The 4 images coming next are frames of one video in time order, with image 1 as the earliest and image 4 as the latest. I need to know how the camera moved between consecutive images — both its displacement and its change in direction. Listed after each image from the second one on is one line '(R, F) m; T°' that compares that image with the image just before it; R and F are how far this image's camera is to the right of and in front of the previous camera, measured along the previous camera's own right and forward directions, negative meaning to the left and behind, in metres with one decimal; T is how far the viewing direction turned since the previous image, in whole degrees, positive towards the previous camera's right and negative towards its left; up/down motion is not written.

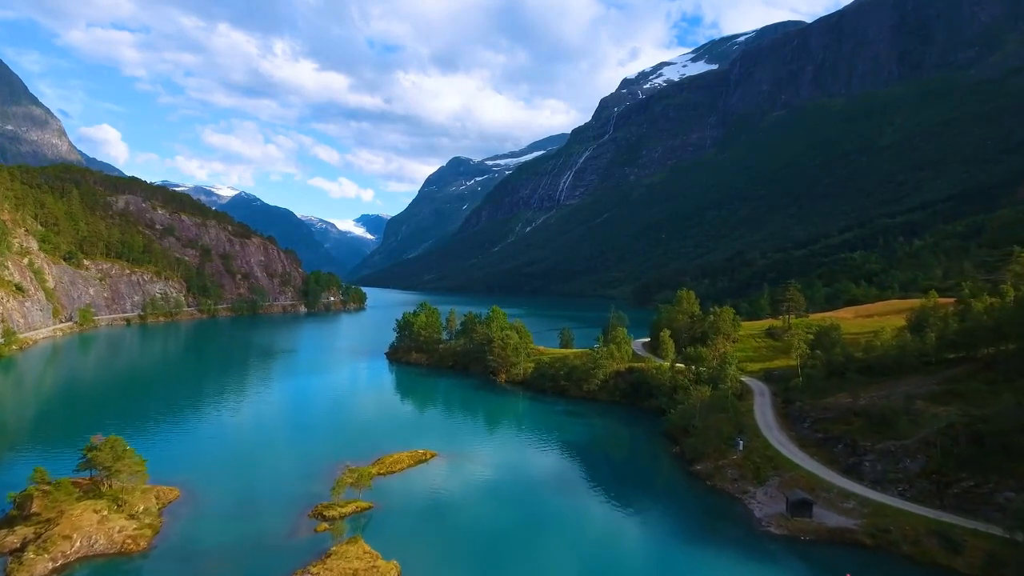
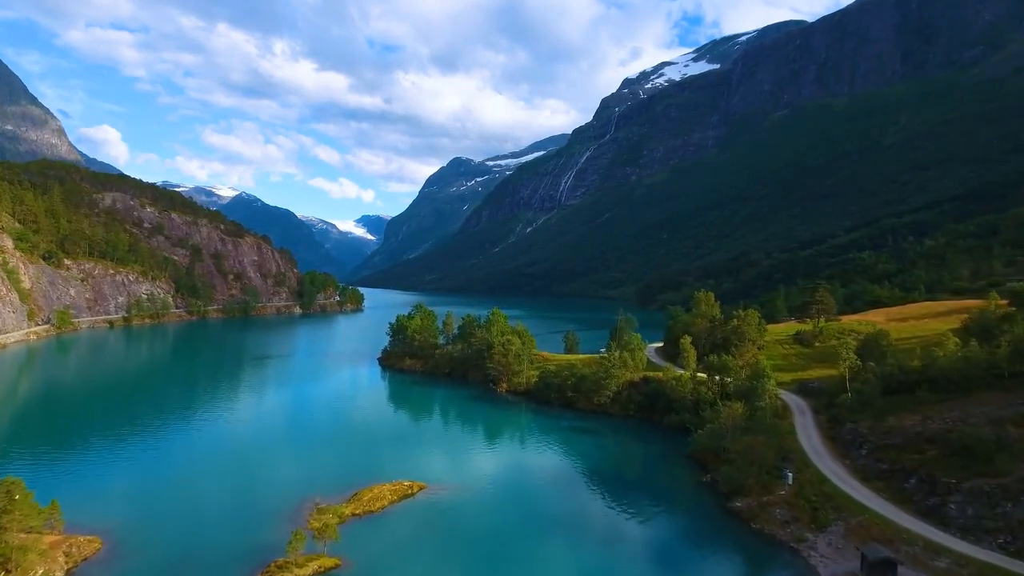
(-0.1, +5.8) m; 0°
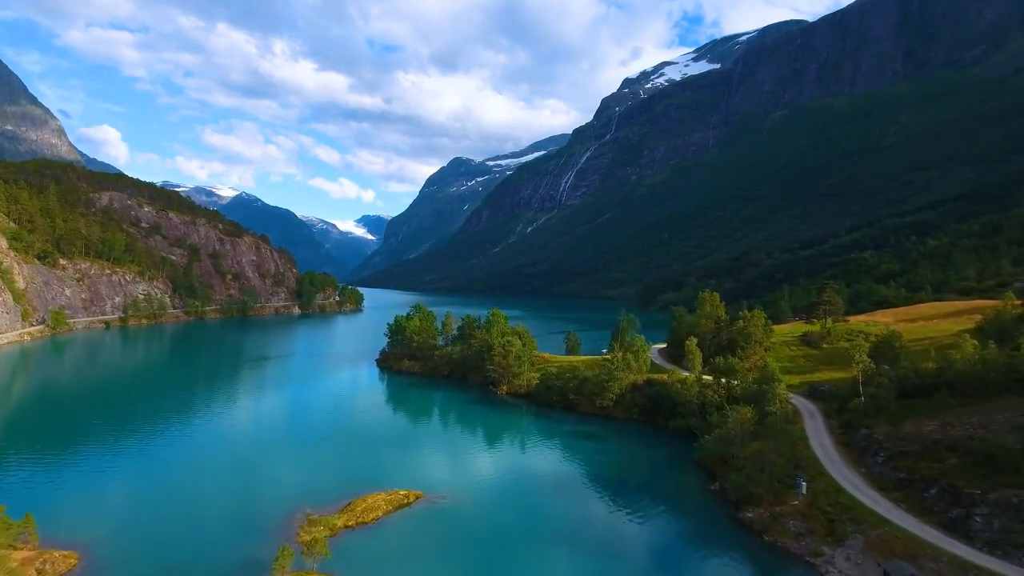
(0.0, +1.3) m; 0°
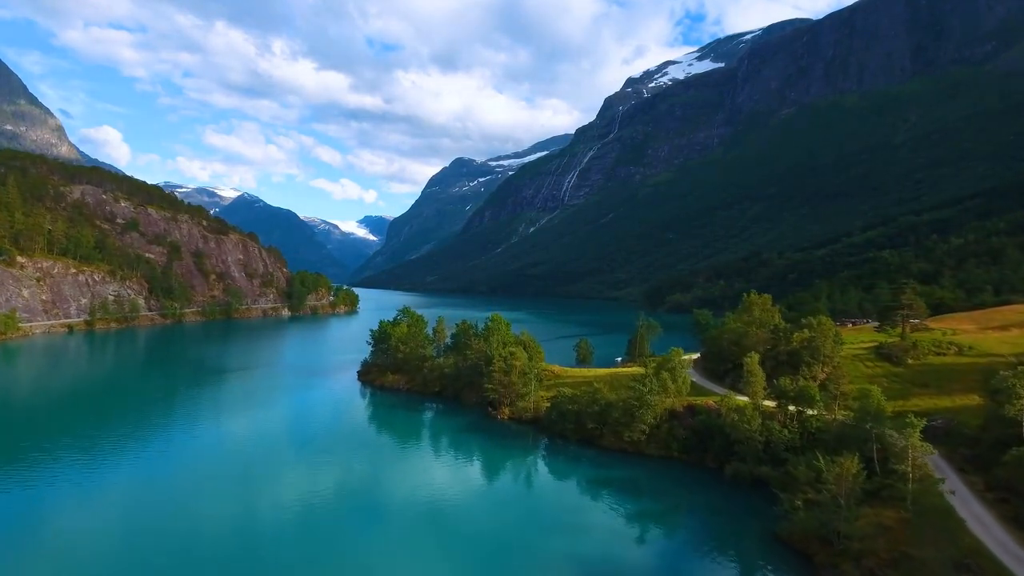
(-0.1, +11.0) m; 0°
